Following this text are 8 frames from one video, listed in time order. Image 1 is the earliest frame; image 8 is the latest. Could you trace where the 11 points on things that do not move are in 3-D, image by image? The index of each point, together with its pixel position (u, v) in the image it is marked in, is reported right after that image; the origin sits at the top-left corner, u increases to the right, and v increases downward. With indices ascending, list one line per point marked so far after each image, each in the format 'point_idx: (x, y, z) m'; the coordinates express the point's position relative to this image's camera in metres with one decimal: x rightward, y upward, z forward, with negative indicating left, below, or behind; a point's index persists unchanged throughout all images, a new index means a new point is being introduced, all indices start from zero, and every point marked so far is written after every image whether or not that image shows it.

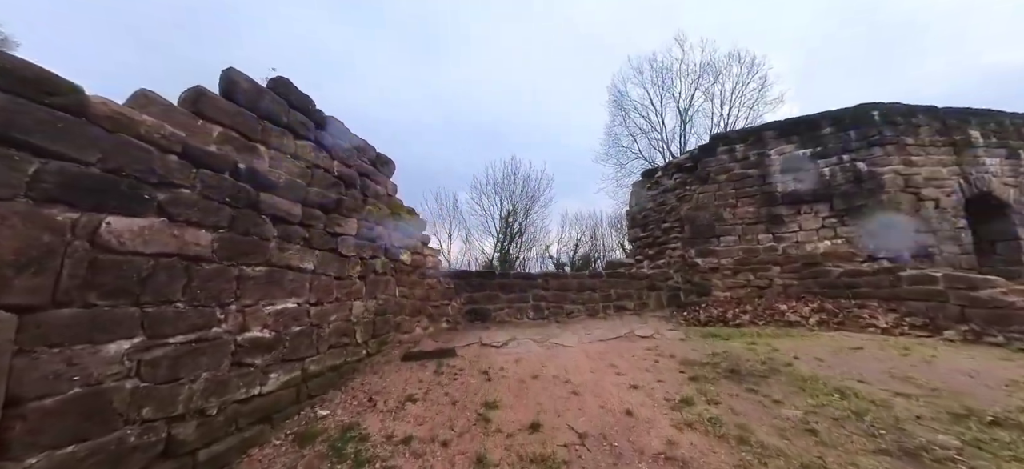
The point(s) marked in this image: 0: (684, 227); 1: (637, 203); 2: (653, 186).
0: (+2.4, +0.1, +6.1) m
1: (+2.1, +0.5, +7.3) m
2: (+2.3, +0.8, +7.1) m
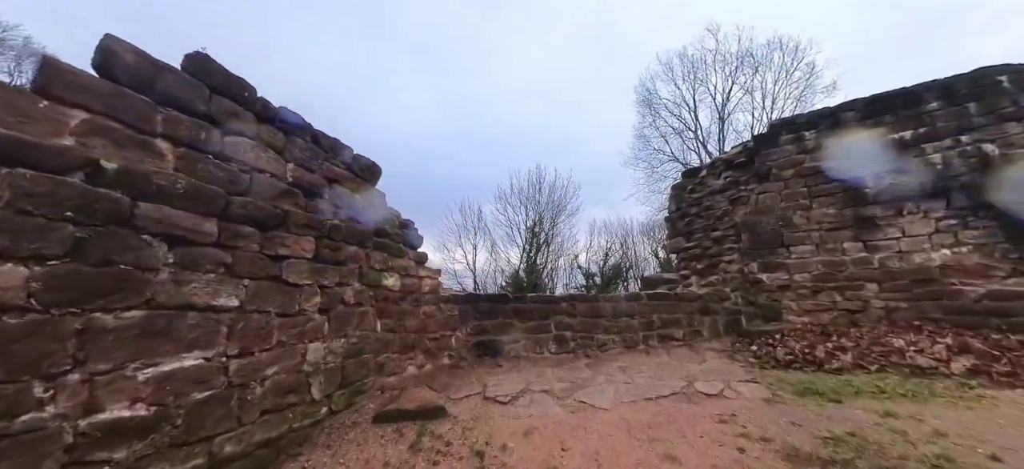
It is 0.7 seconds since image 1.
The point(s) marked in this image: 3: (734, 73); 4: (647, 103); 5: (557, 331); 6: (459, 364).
0: (+2.6, 0.0, +4.9) m
1: (+2.4, +0.4, +6.1) m
2: (+2.5, +0.7, +6.0) m
3: (+7.1, +5.1, +13.9) m
4: (+5.4, +5.3, +17.5) m
5: (+0.4, -1.0, +4.3) m
6: (-0.5, -1.2, +4.2) m
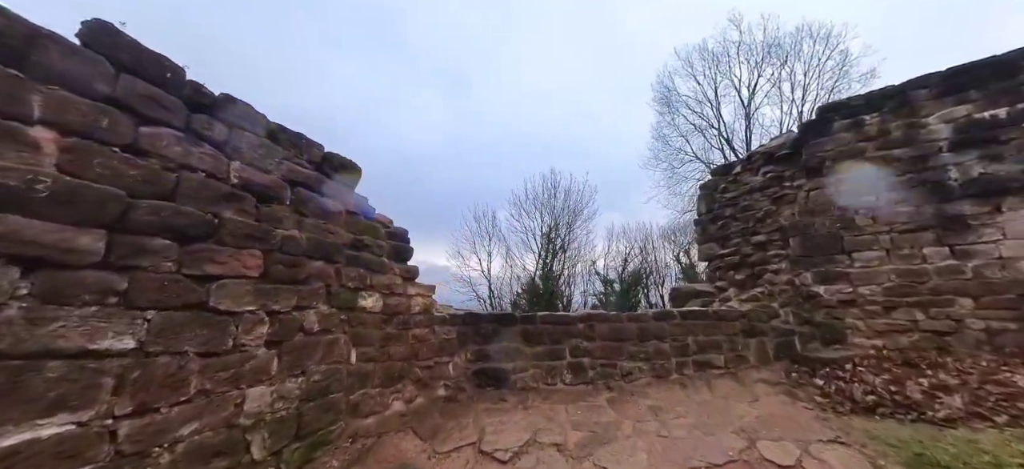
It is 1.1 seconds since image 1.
0: (+2.6, -0.1, +4.1) m
1: (+2.5, +0.3, +5.4) m
2: (+2.6, +0.6, +5.2) m
3: (+7.5, +5.0, +13.0) m
4: (+5.9, +5.1, +16.7) m
5: (+0.5, -1.0, +3.6) m
6: (-0.5, -1.3, +3.5) m
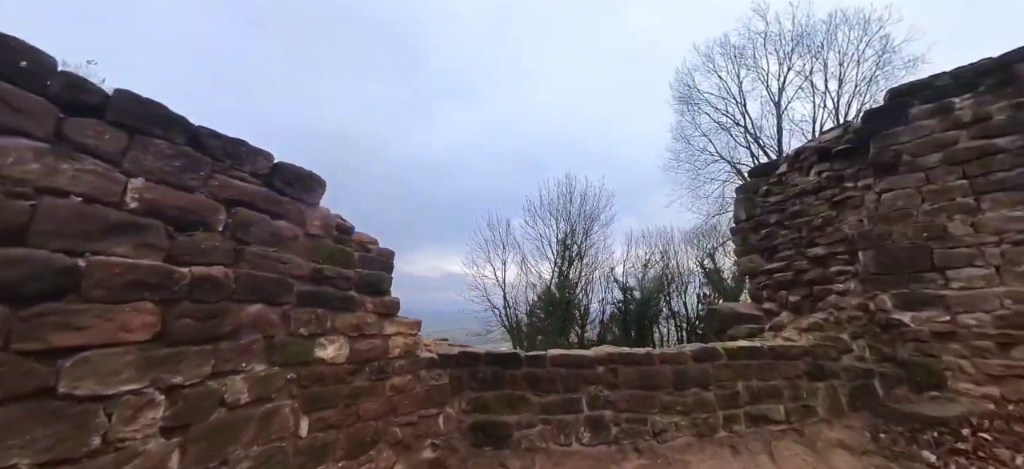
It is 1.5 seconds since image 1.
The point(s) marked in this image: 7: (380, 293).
0: (+2.7, -0.2, +3.3) m
1: (+2.6, +0.2, +4.6) m
2: (+2.7, +0.5, +4.4) m
3: (+7.7, +4.9, +12.1) m
4: (+6.3, +5.0, +15.9) m
5: (+0.5, -1.2, +2.9) m
6: (-0.4, -1.5, +2.8) m
7: (-0.9, -0.4, +2.9) m
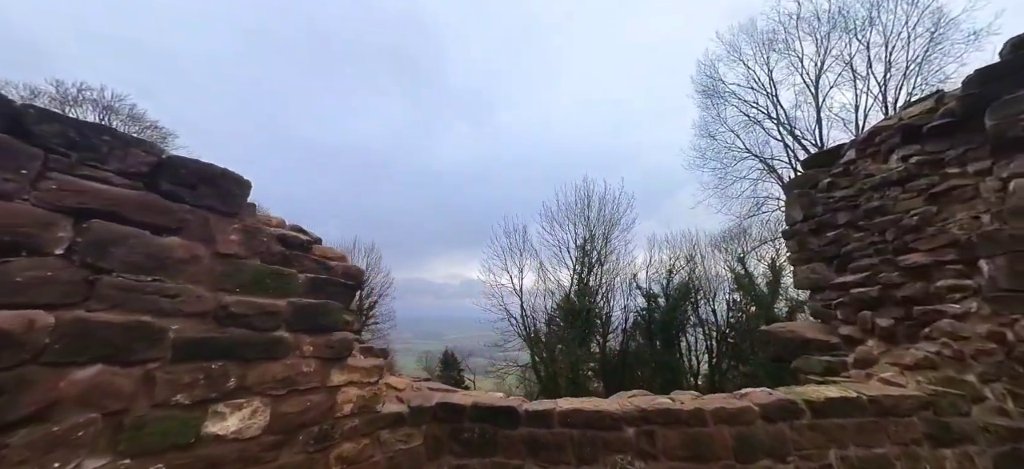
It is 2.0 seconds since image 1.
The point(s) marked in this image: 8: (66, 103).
0: (+2.6, -0.2, +2.5) m
1: (+2.6, +0.2, +3.7) m
2: (+2.7, +0.5, +3.5) m
3: (+8.0, +4.9, +11.0) m
4: (+6.8, +4.8, +14.9) m
5: (+0.5, -1.2, +2.1) m
6: (-0.5, -1.5, +2.0) m
7: (-0.9, -0.5, +2.1) m
8: (-19.3, +5.6, +18.9) m
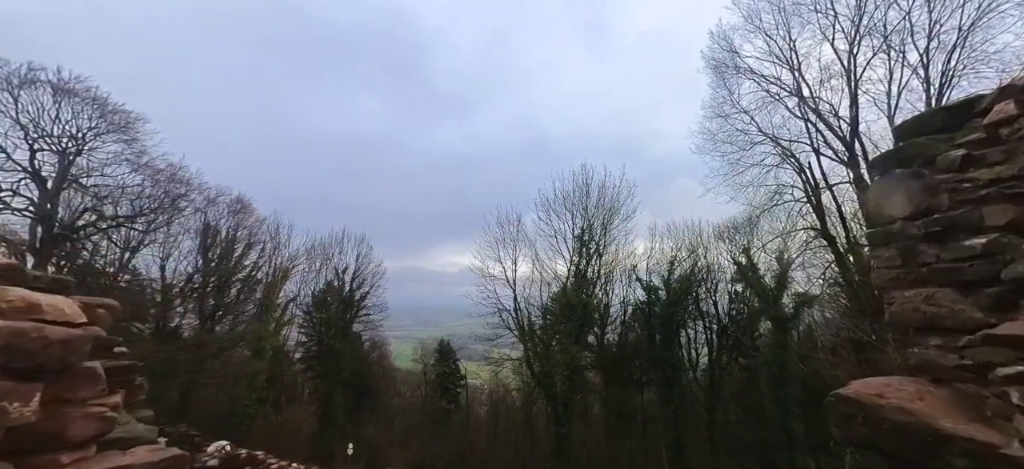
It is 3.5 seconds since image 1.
0: (+2.3, -0.2, +1.0) m
1: (+2.2, +0.1, +2.3) m
2: (+2.3, +0.4, +2.1) m
3: (+7.6, +5.0, +9.4) m
4: (+6.4, +5.1, +13.3) m
5: (+0.1, -1.3, +0.7) m
6: (-0.8, -1.6, +0.6) m
7: (-1.3, -0.5, +0.7) m
8: (-19.7, +6.0, +17.3) m
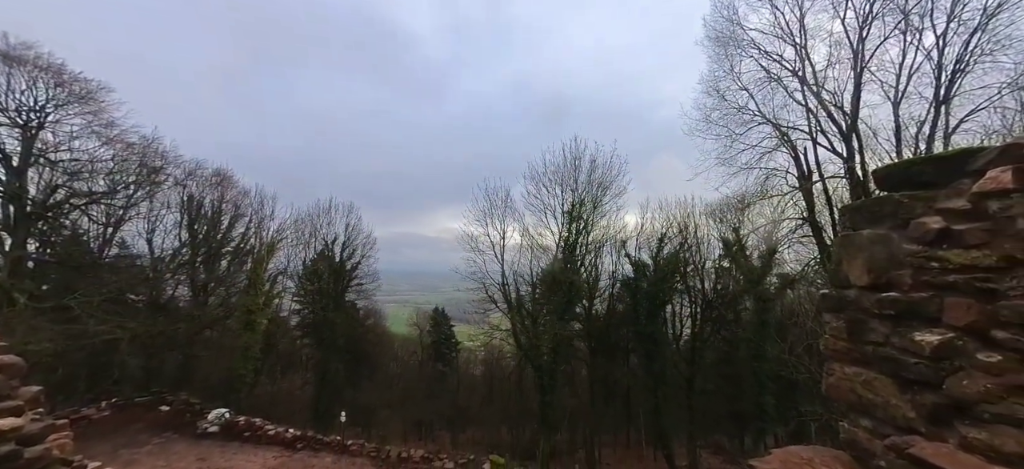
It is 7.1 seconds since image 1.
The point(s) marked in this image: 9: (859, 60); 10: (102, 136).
0: (+1.9, -0.8, +0.9) m
1: (+1.8, -0.3, +2.1) m
2: (+1.9, 0.0, +1.9) m
3: (+7.1, +5.2, +8.9) m
4: (+5.9, +5.6, +12.7) m
5: (-0.3, -1.8, +0.6) m
6: (-1.2, -2.2, +0.6) m
7: (-1.7, -1.1, +0.6) m
8: (-20.2, +6.8, +16.4) m
9: (+8.6, +4.4, +11.0) m
10: (-16.3, +3.9, +17.4) m
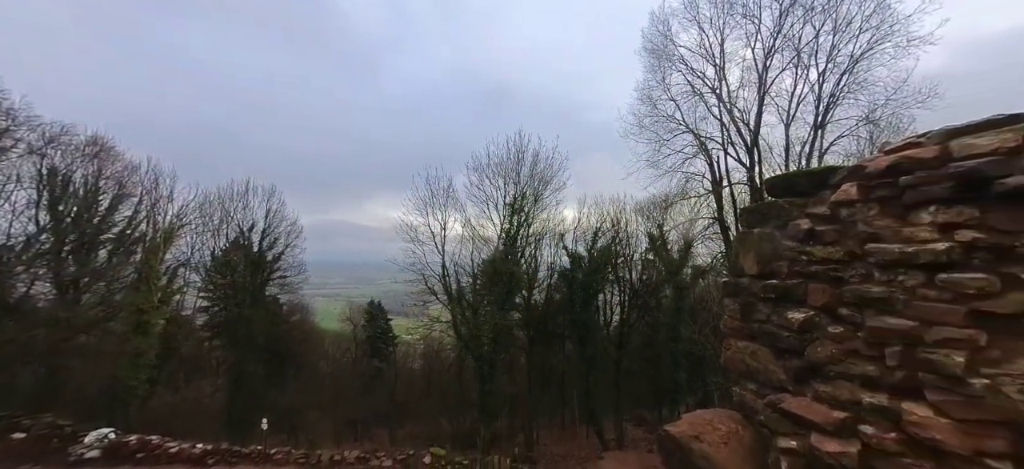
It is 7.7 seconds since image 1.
0: (+1.7, -0.8, +1.4) m
1: (+1.5, -0.3, +2.6) m
2: (+1.7, 0.0, +2.4) m
3: (+6.0, +5.3, +10.0) m
4: (+4.2, +5.7, +13.6) m
5: (-0.4, -1.8, +0.9) m
6: (-1.3, -2.1, +0.7) m
7: (-1.7, -1.0, +0.6) m
8: (-22.1, +7.5, +13.6) m
9: (+7.1, +4.5, +12.3) m
10: (-18.4, +4.5, +15.2) m
